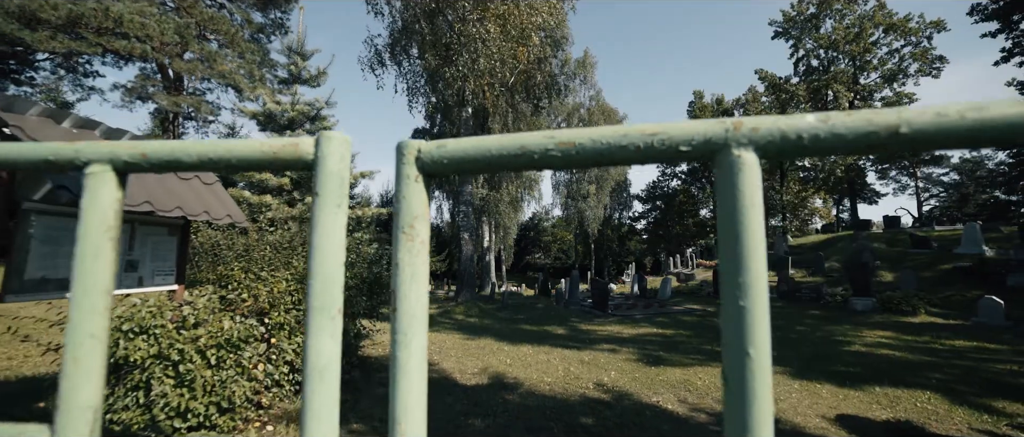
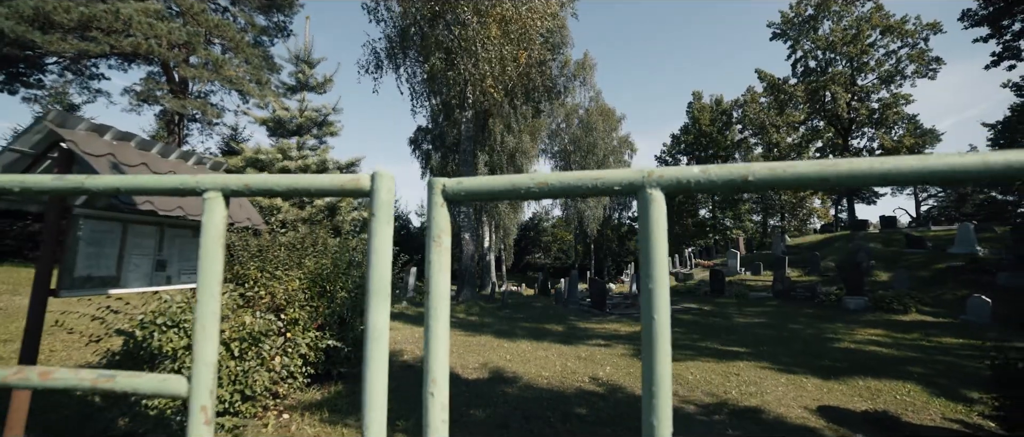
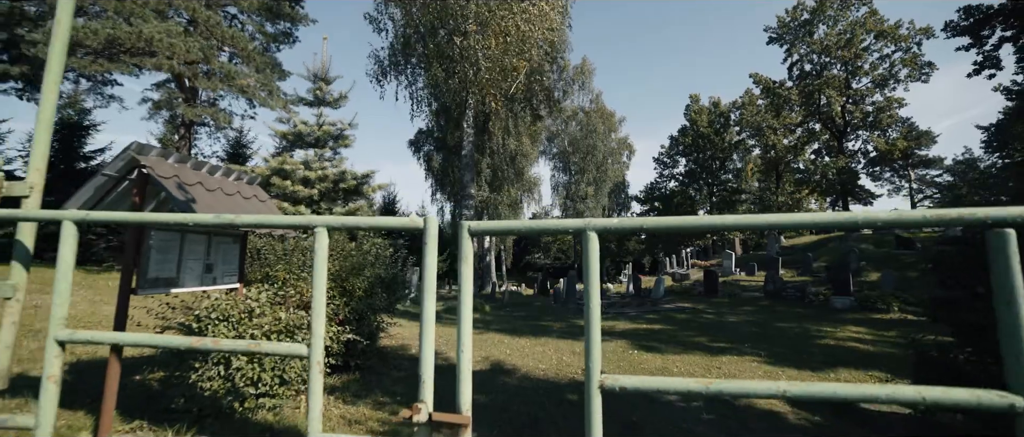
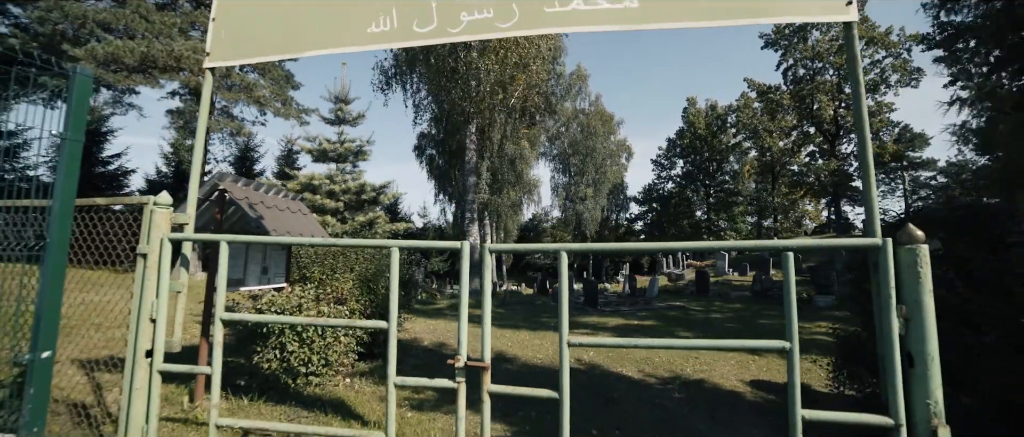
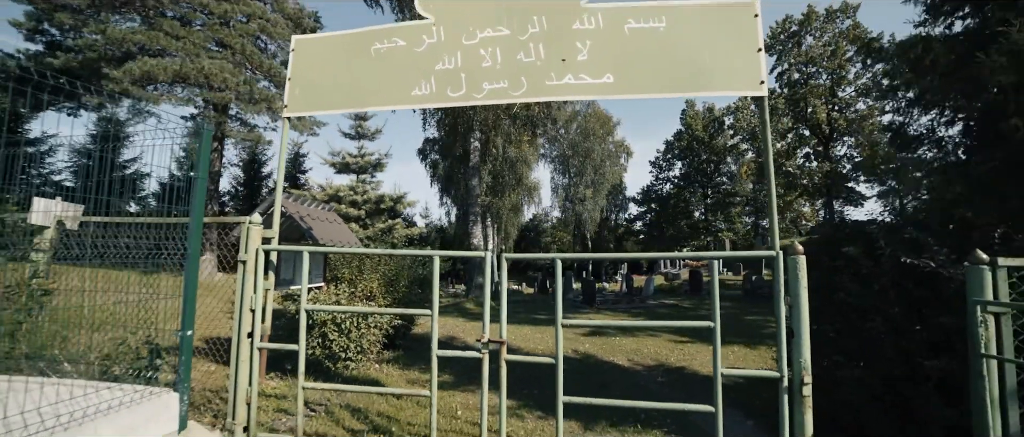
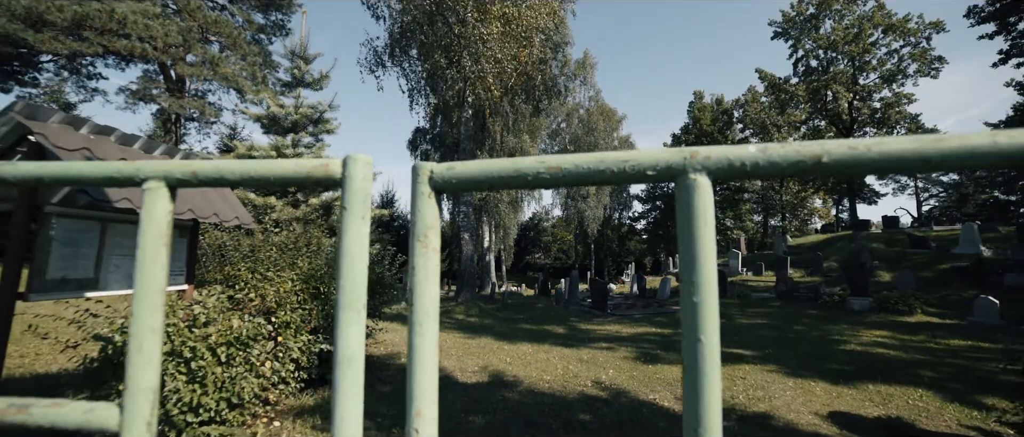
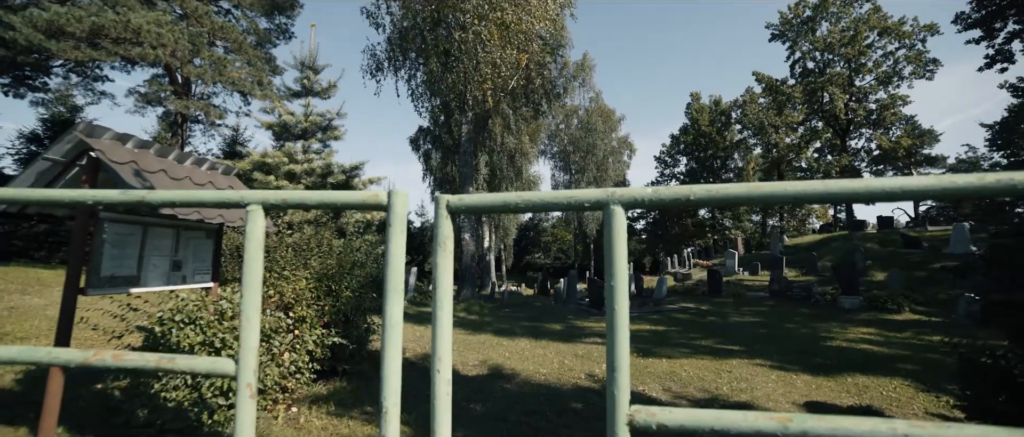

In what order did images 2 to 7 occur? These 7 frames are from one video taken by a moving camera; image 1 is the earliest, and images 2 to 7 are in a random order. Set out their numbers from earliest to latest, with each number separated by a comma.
6, 2, 7, 3, 4, 5
